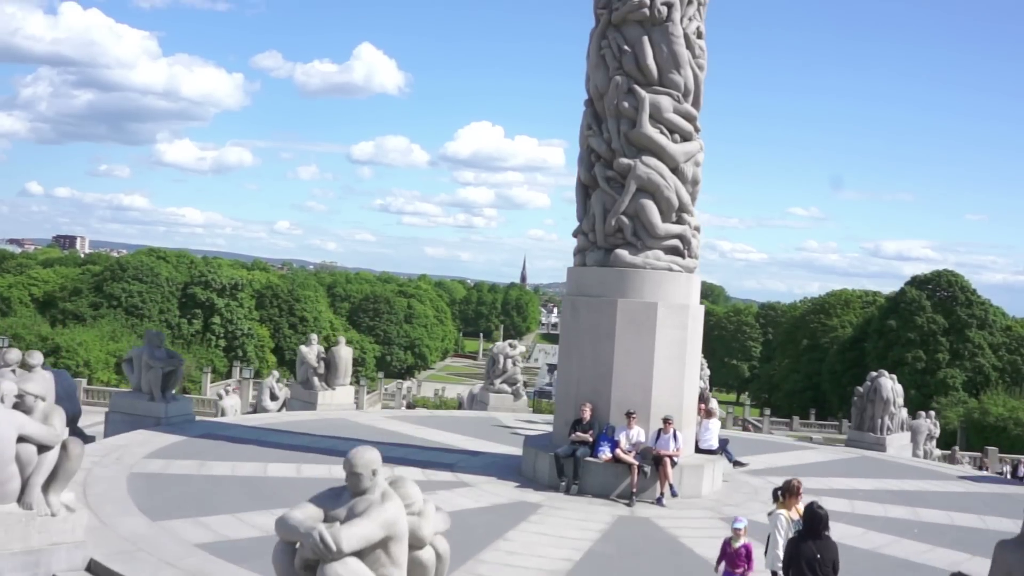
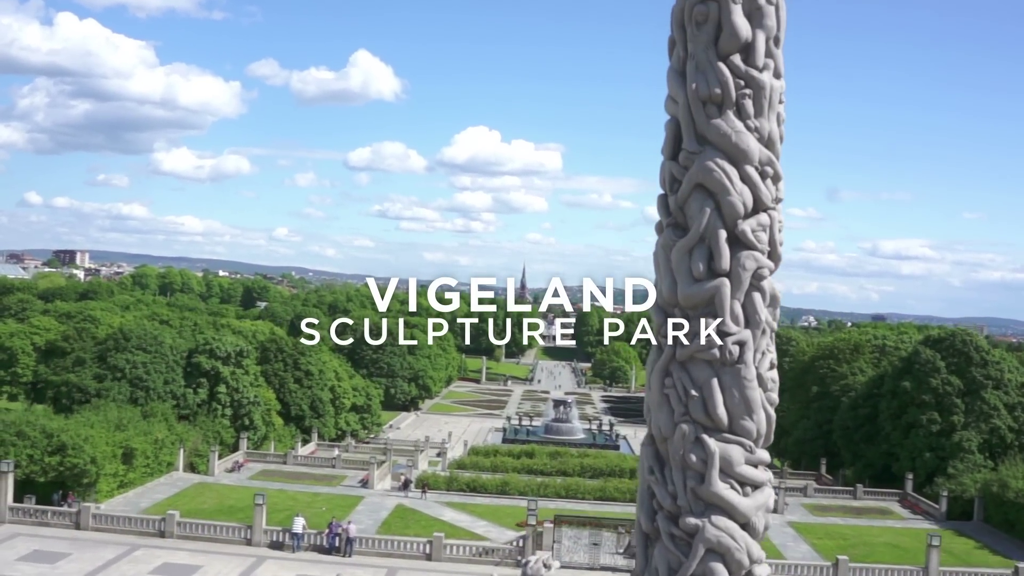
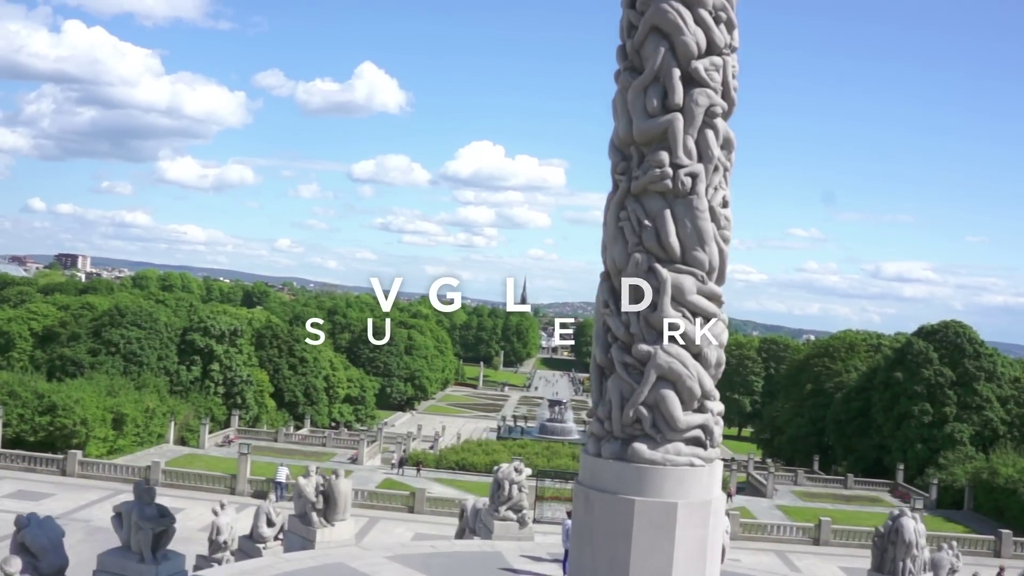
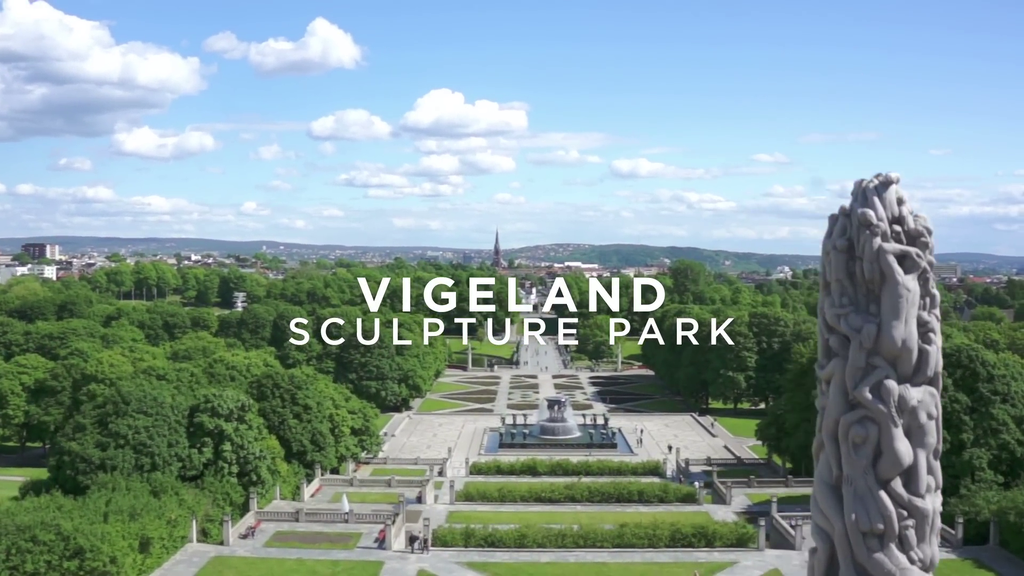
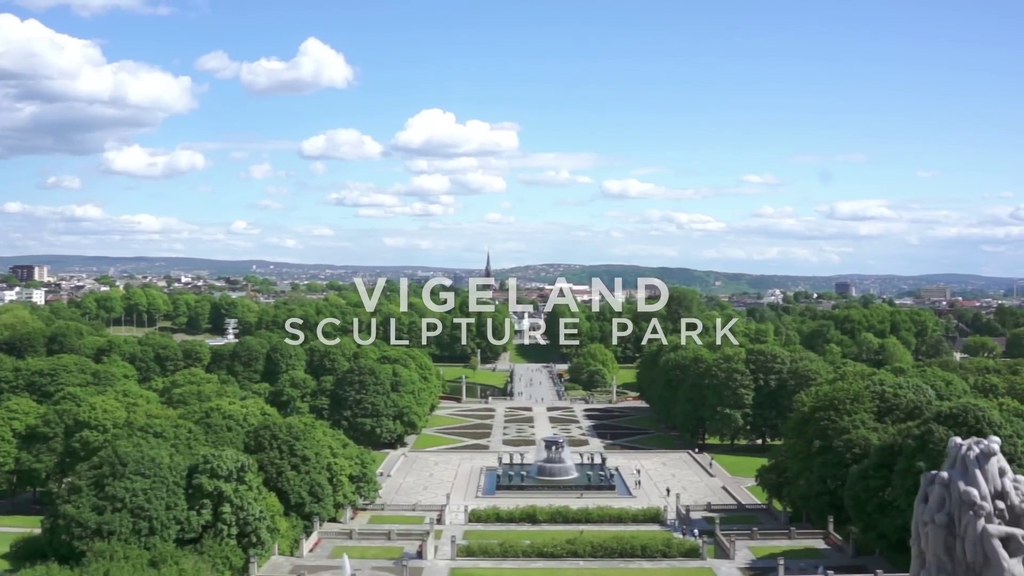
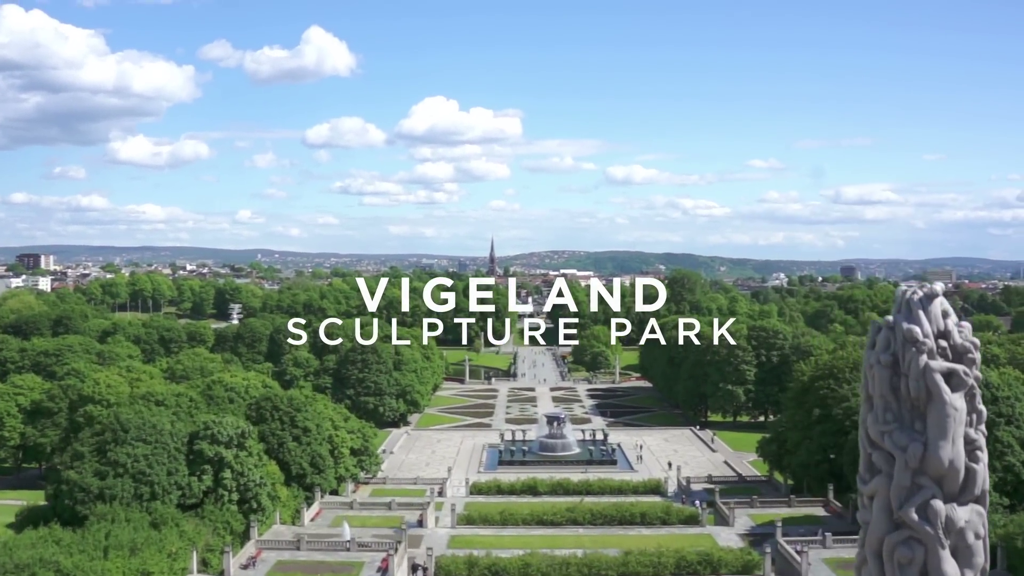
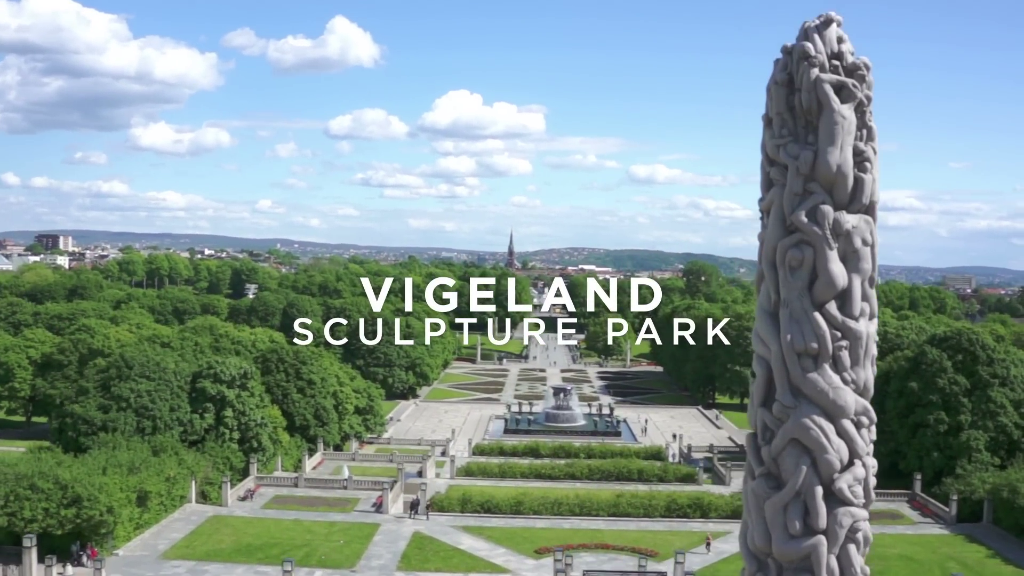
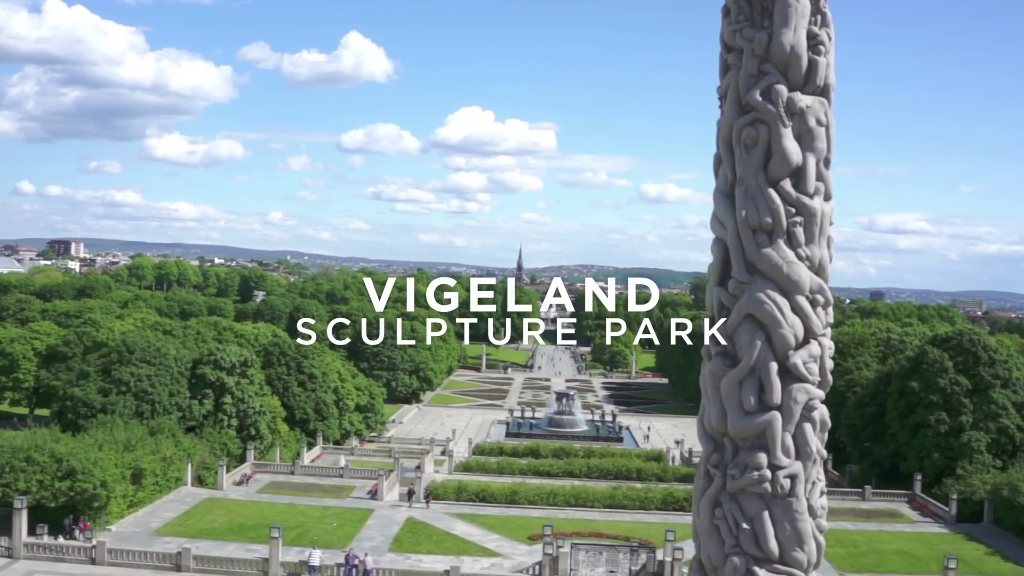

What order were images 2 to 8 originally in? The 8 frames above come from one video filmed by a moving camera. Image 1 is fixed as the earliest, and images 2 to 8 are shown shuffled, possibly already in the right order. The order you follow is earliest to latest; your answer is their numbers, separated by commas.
3, 2, 8, 7, 4, 6, 5
